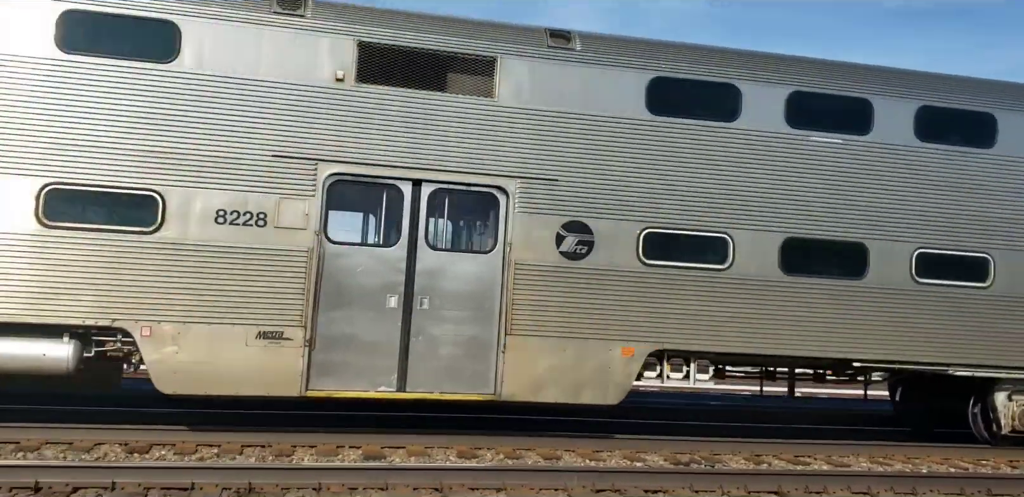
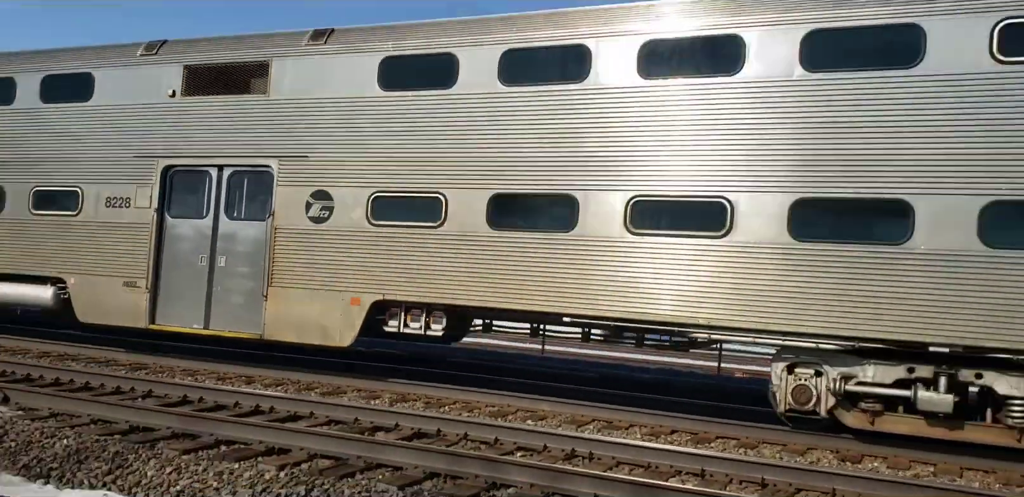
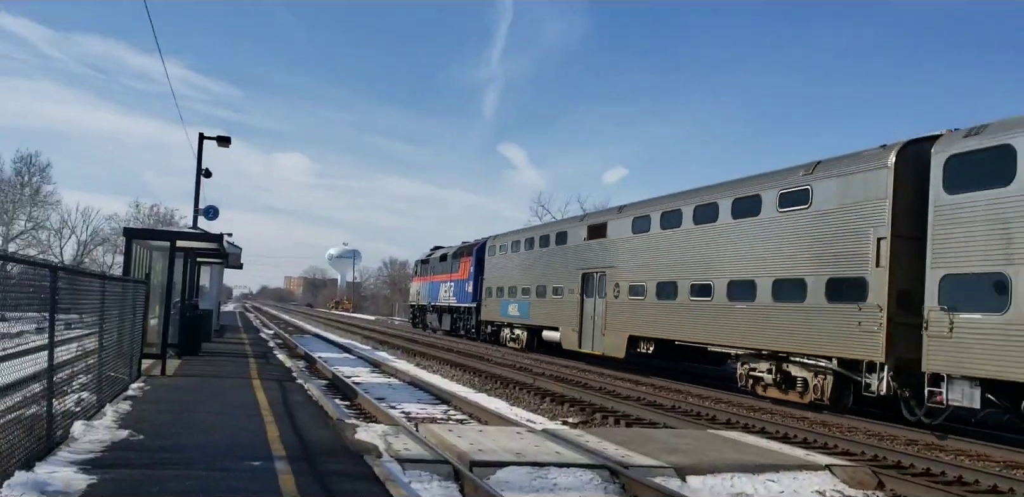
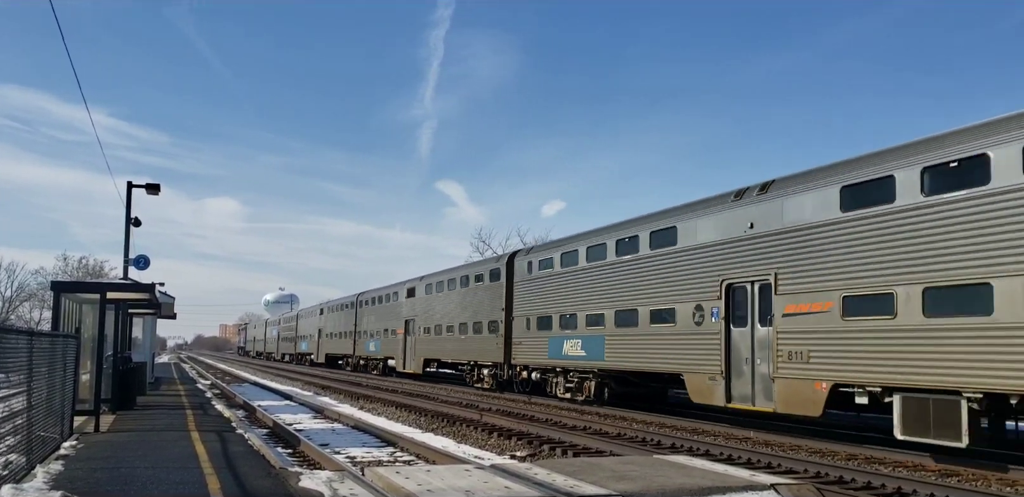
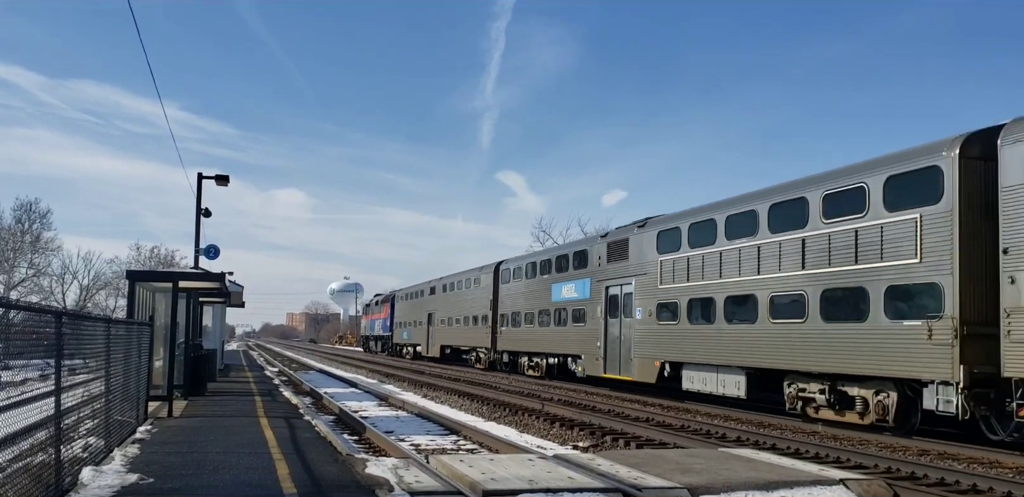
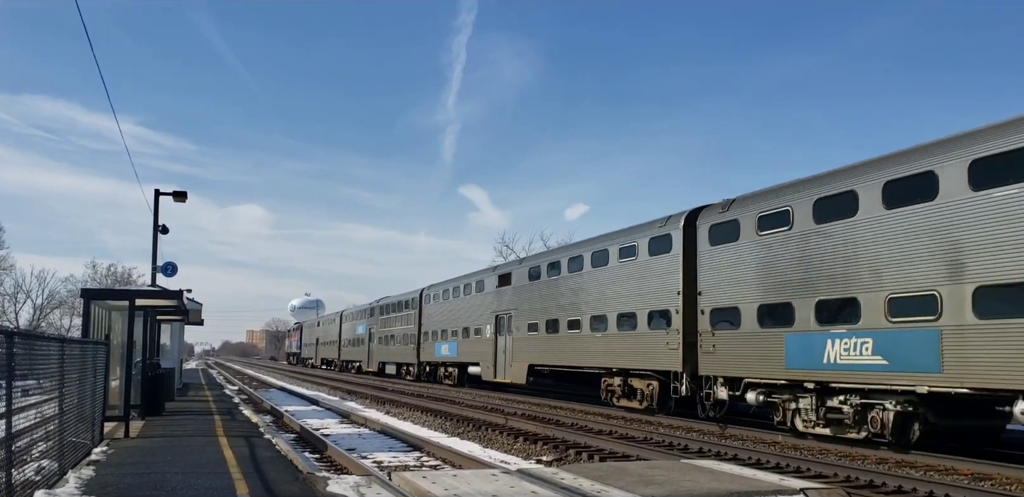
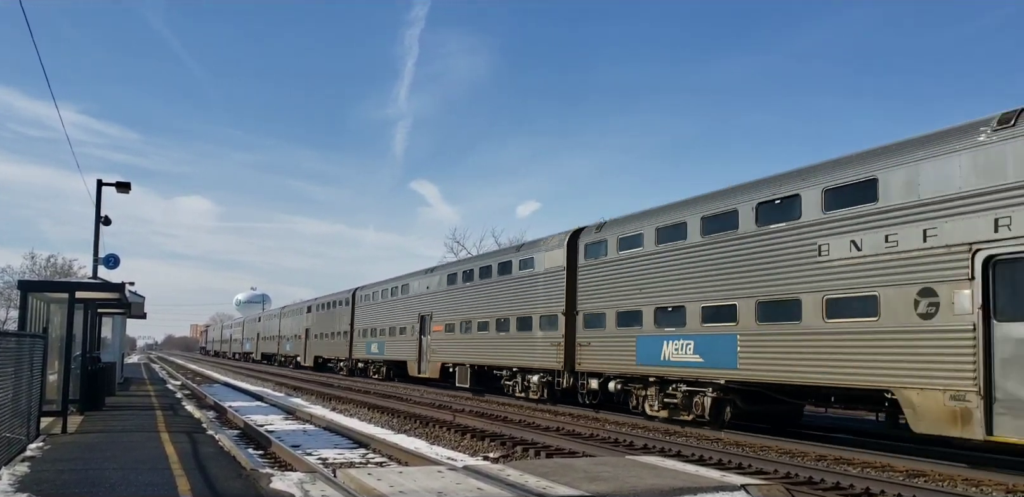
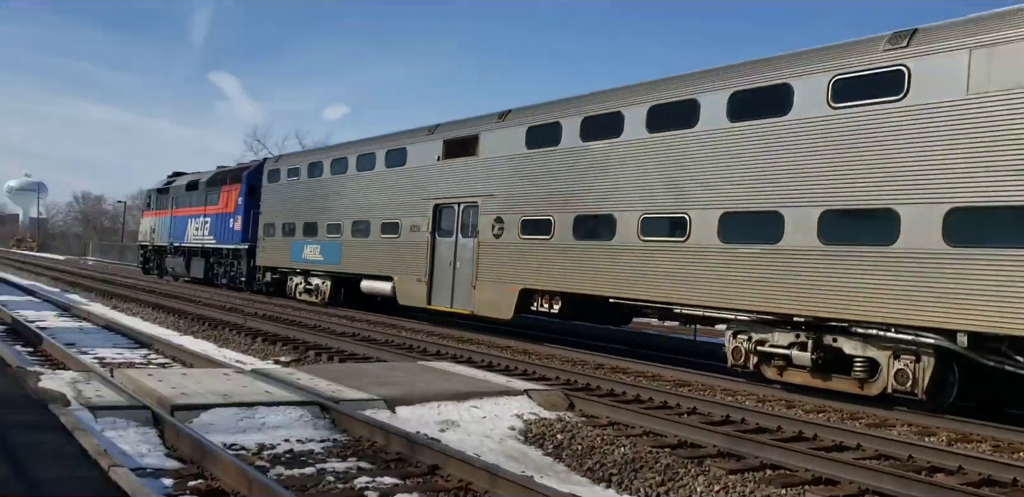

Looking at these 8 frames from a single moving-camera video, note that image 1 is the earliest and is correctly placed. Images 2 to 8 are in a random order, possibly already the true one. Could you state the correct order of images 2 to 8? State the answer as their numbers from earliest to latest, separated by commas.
2, 8, 3, 5, 6, 4, 7
